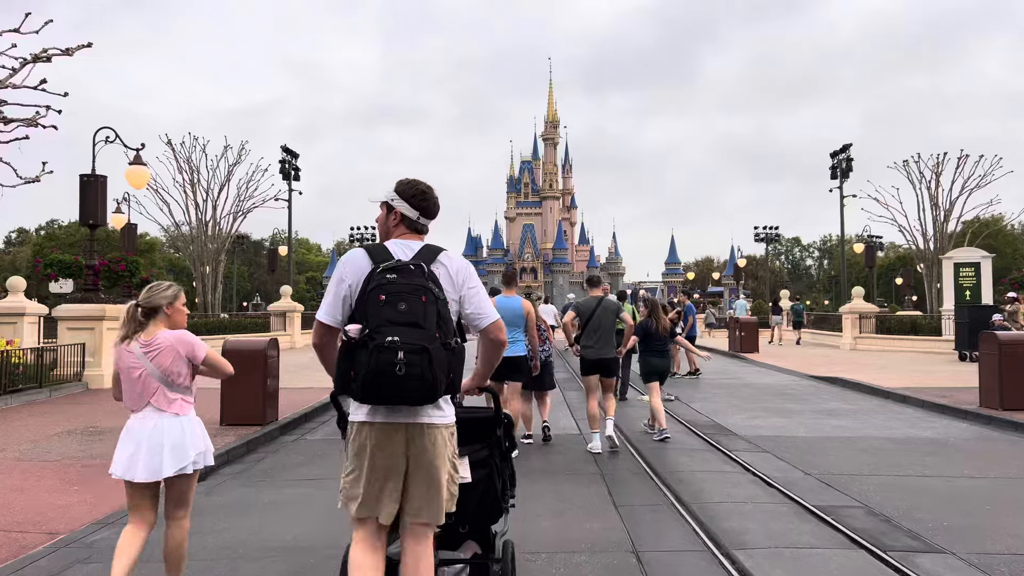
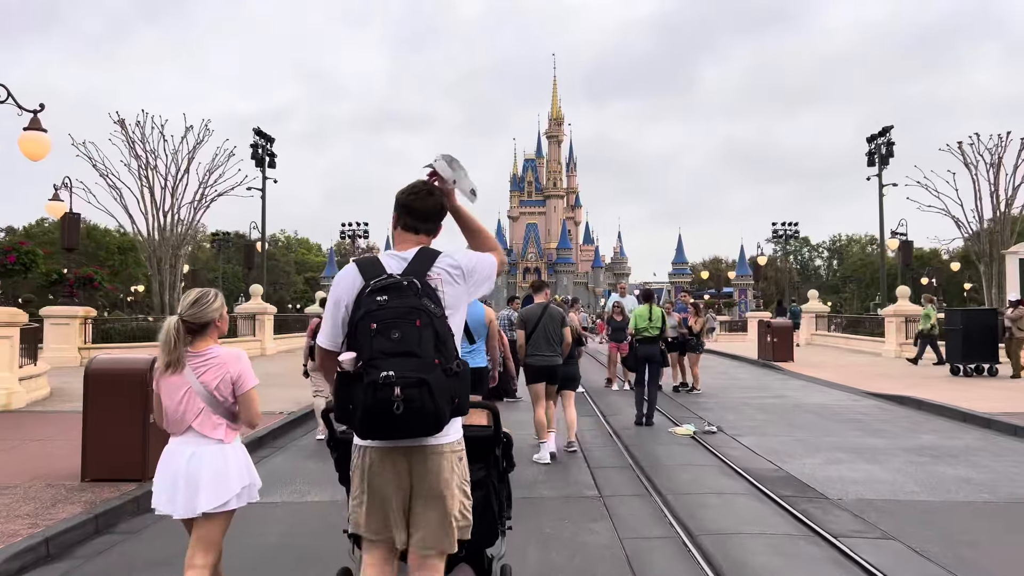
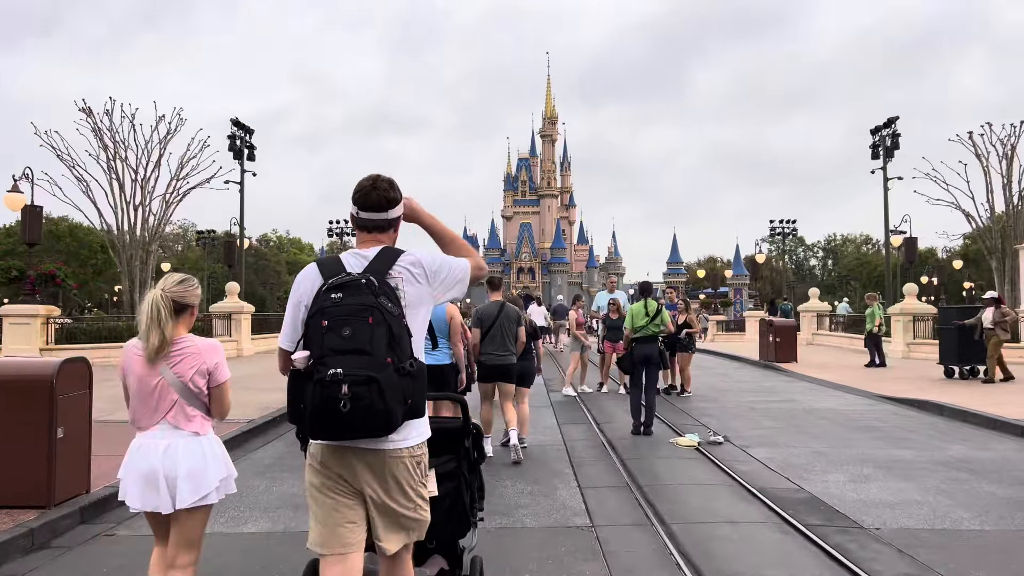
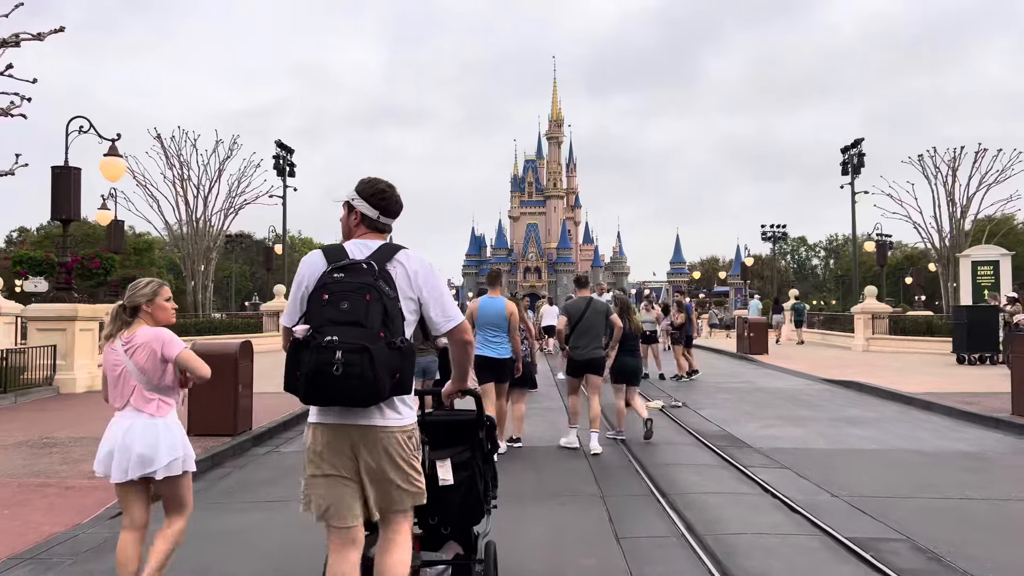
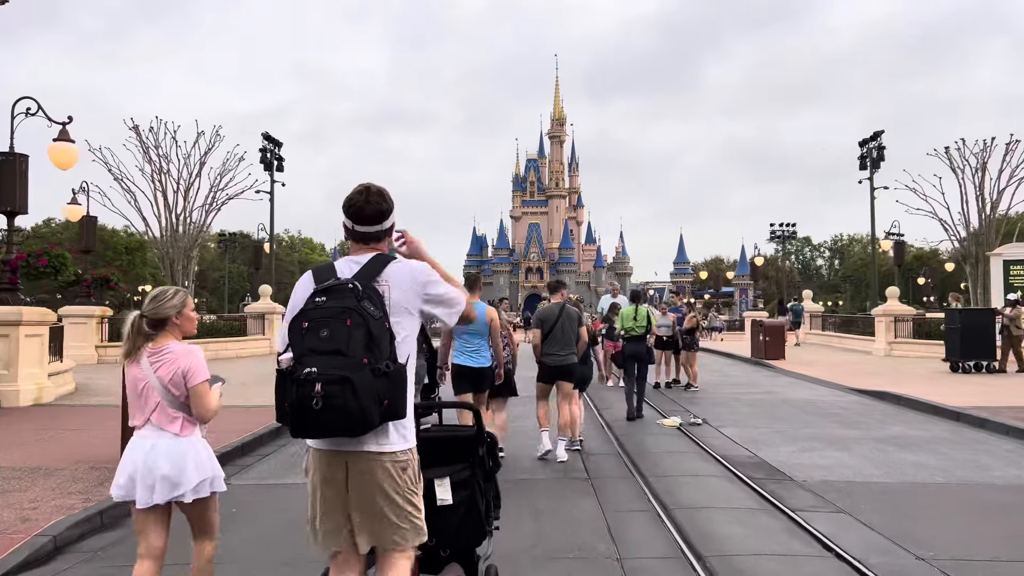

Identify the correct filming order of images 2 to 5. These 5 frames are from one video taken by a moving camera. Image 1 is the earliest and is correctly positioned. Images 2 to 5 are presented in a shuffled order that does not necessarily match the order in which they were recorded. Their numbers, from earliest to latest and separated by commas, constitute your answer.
4, 5, 2, 3
